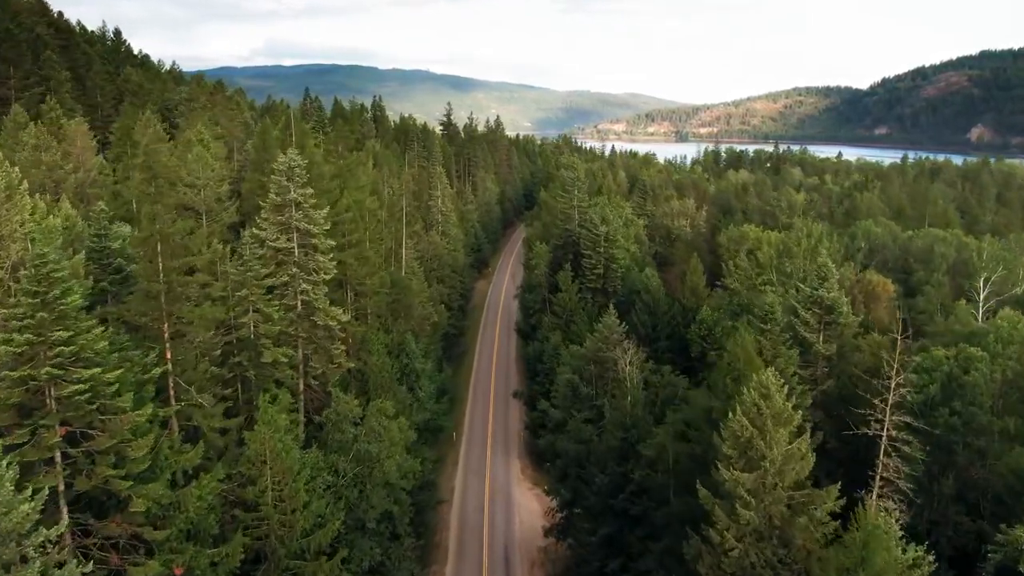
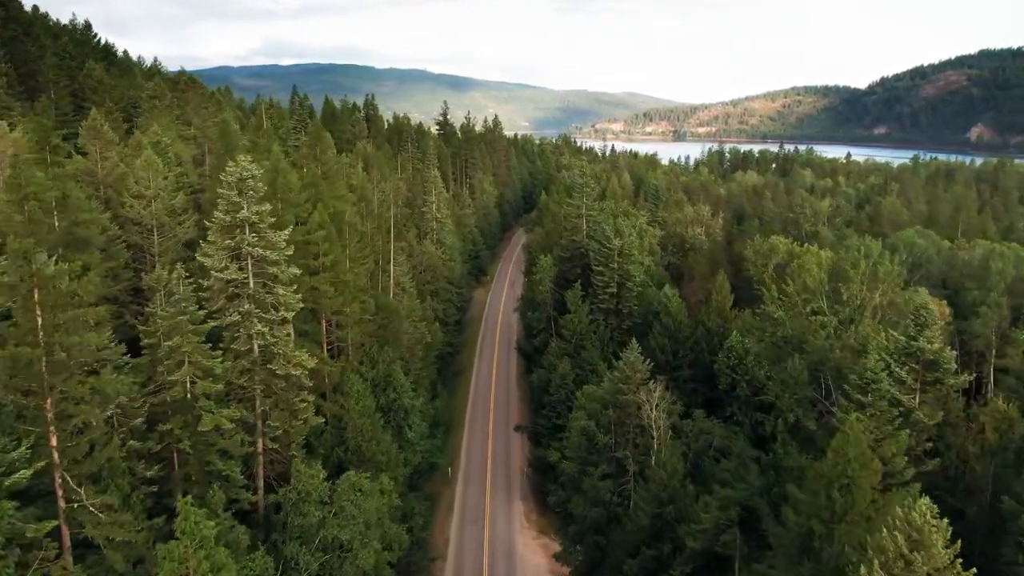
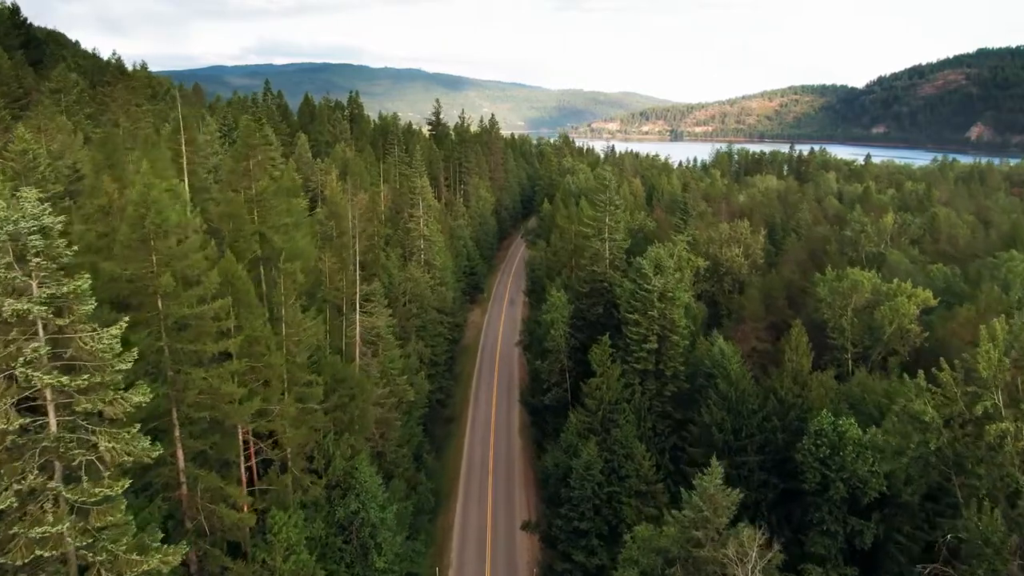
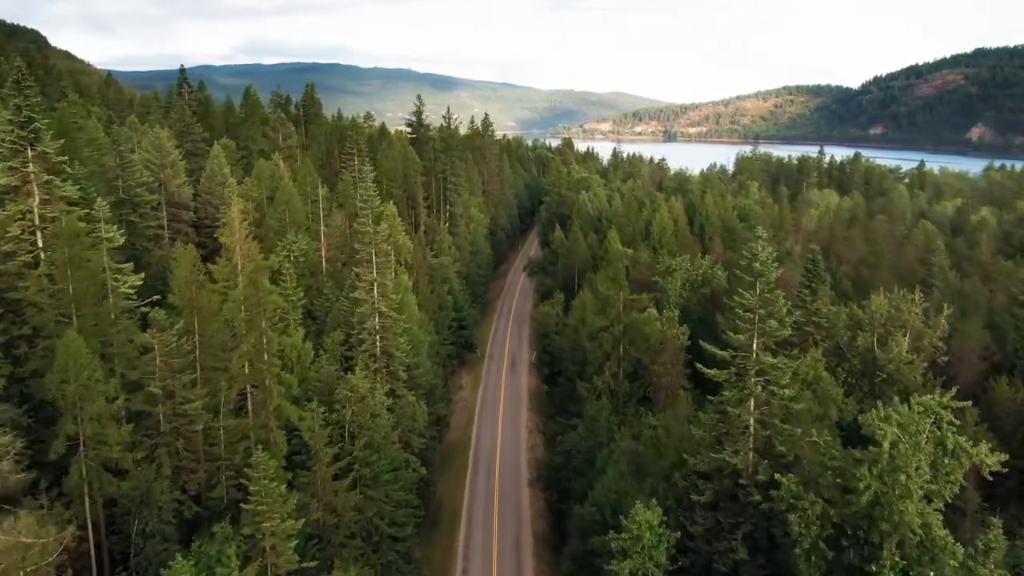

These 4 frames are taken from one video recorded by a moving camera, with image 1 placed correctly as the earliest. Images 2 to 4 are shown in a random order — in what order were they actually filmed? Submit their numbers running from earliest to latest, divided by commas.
2, 3, 4
